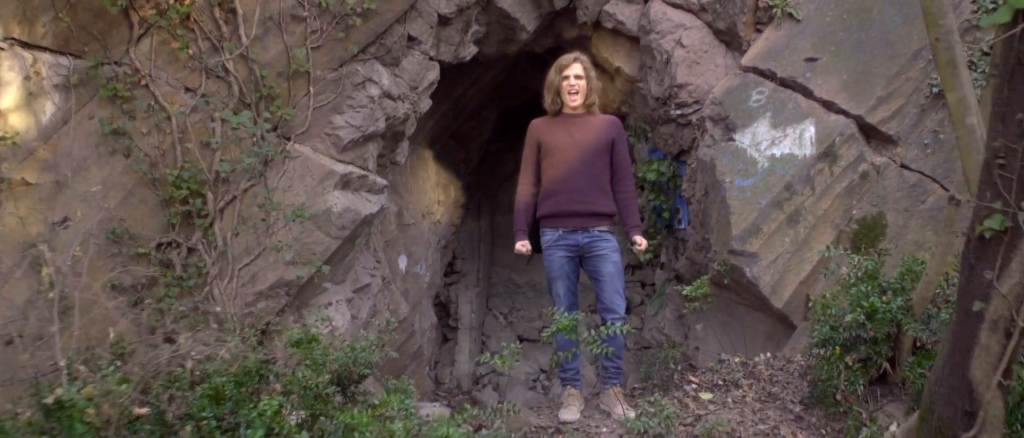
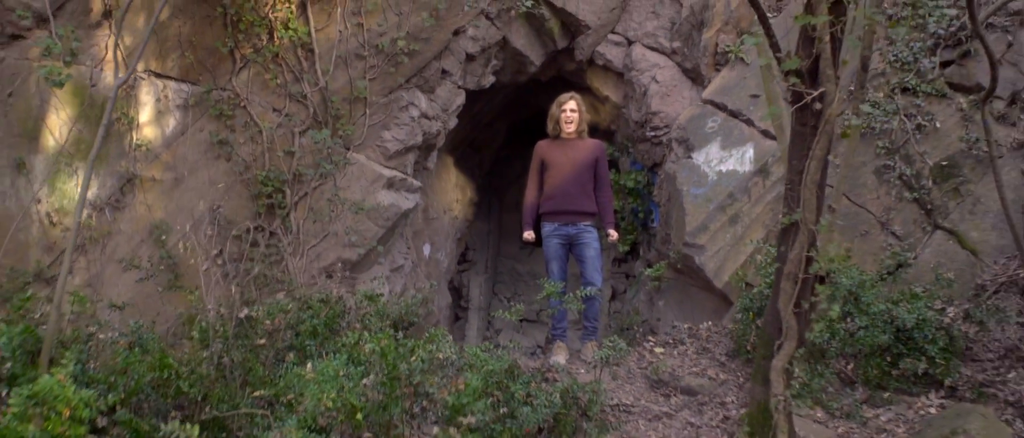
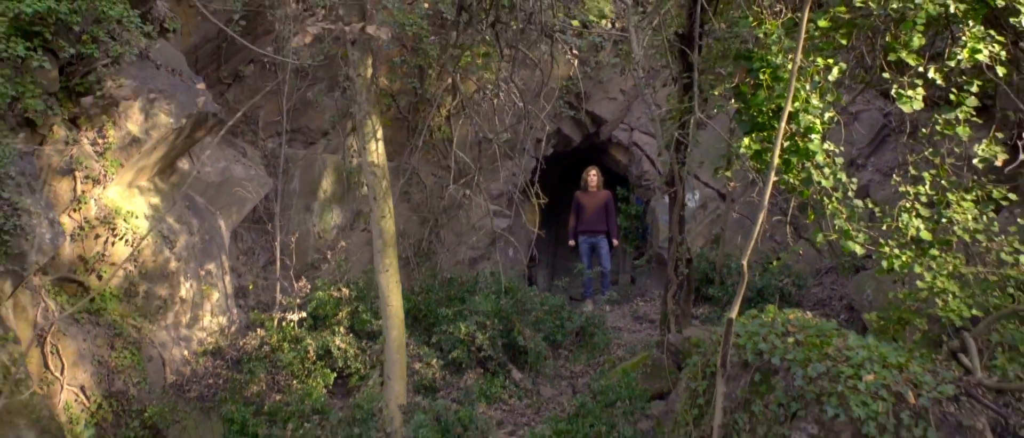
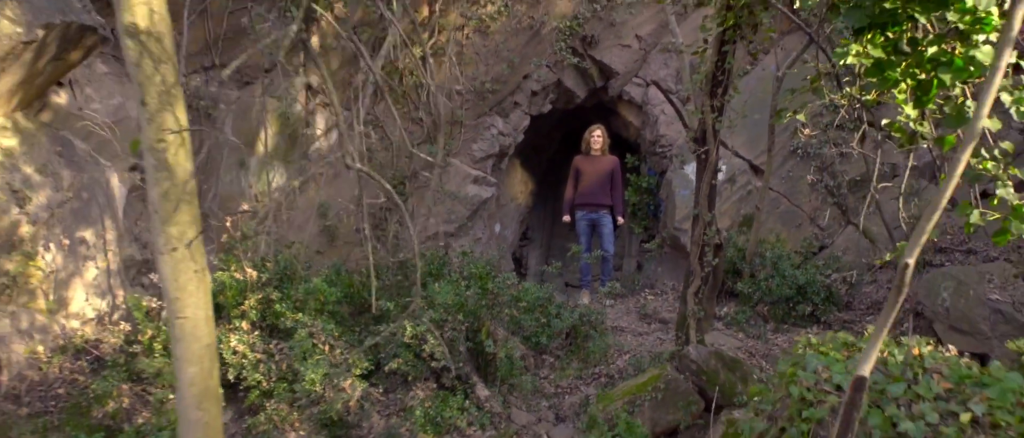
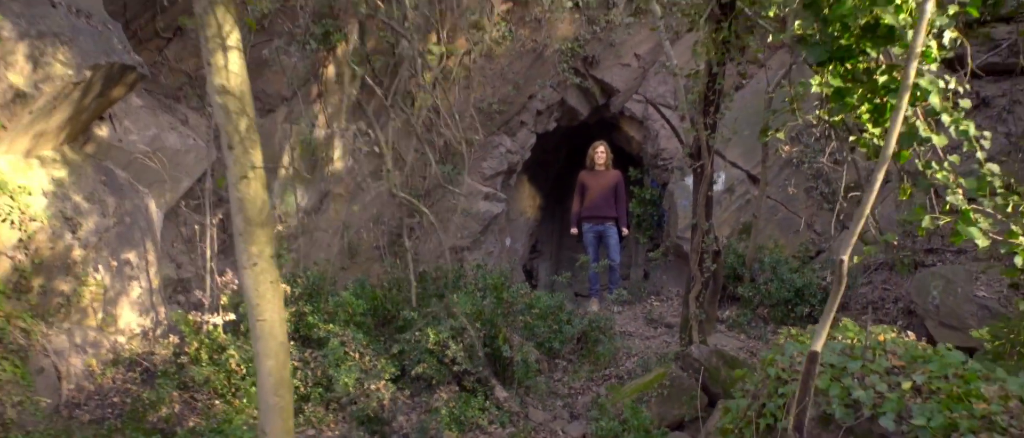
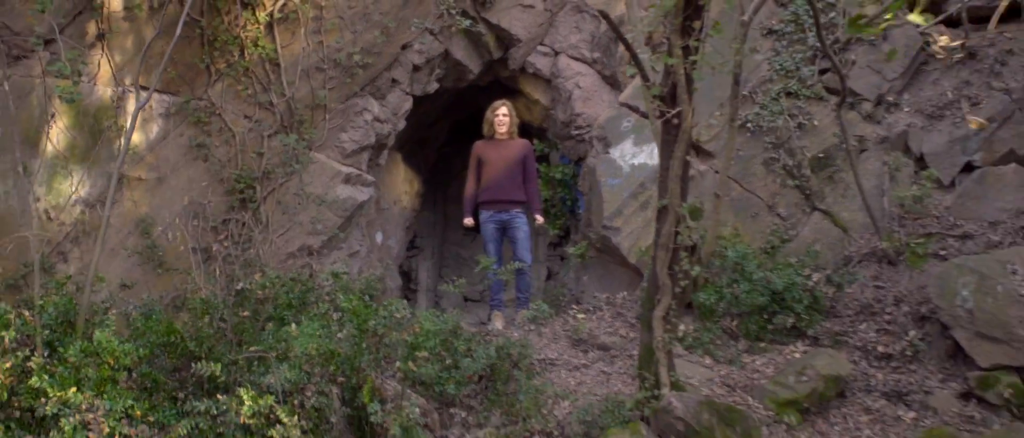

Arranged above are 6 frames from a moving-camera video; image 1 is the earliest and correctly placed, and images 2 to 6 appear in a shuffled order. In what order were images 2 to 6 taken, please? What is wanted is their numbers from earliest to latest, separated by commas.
2, 6, 4, 5, 3
